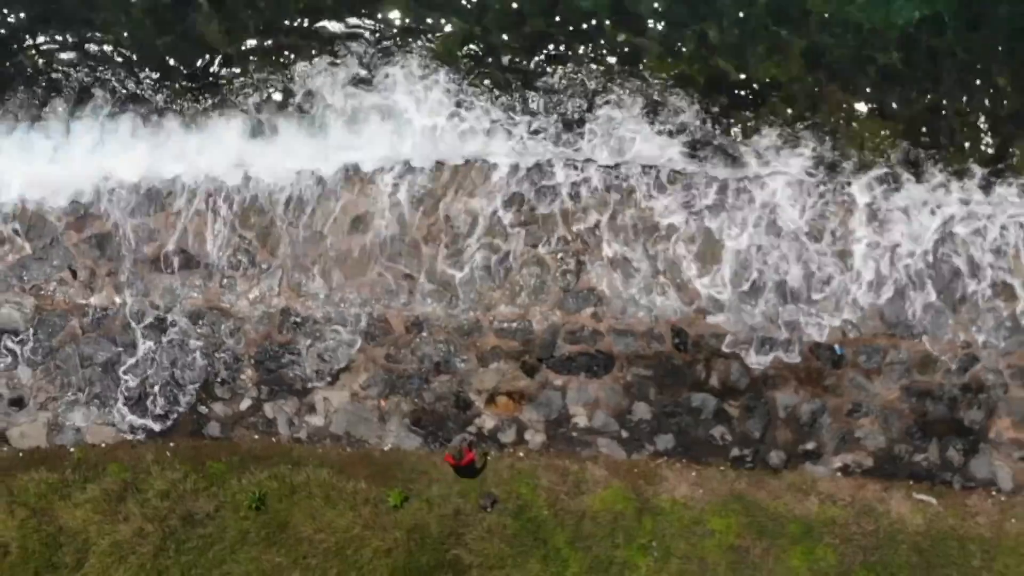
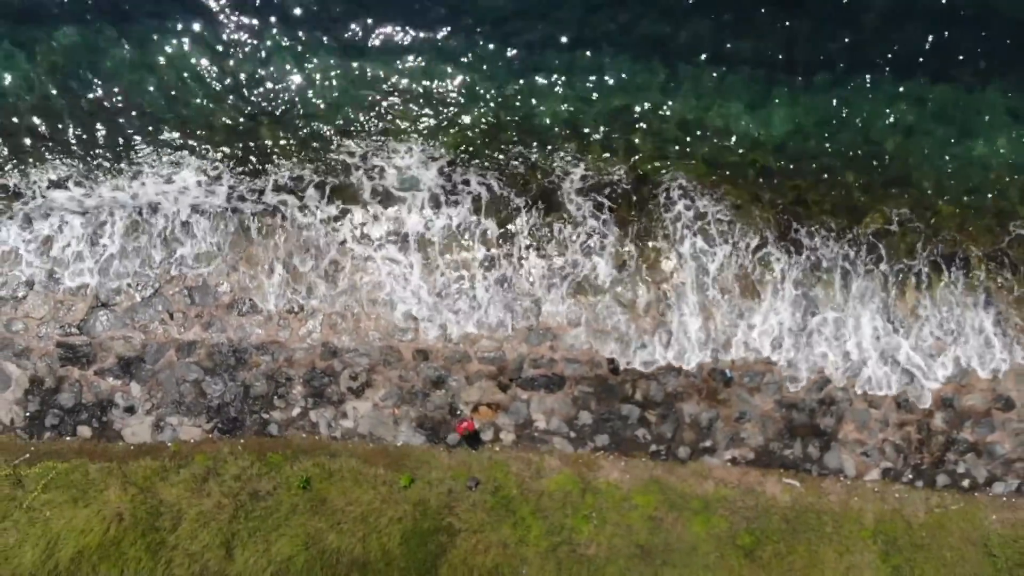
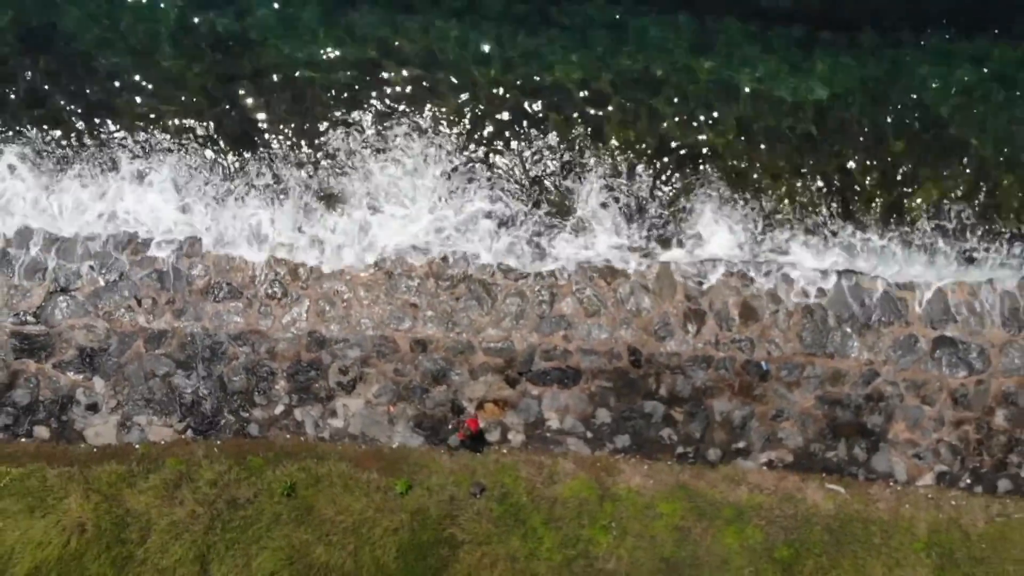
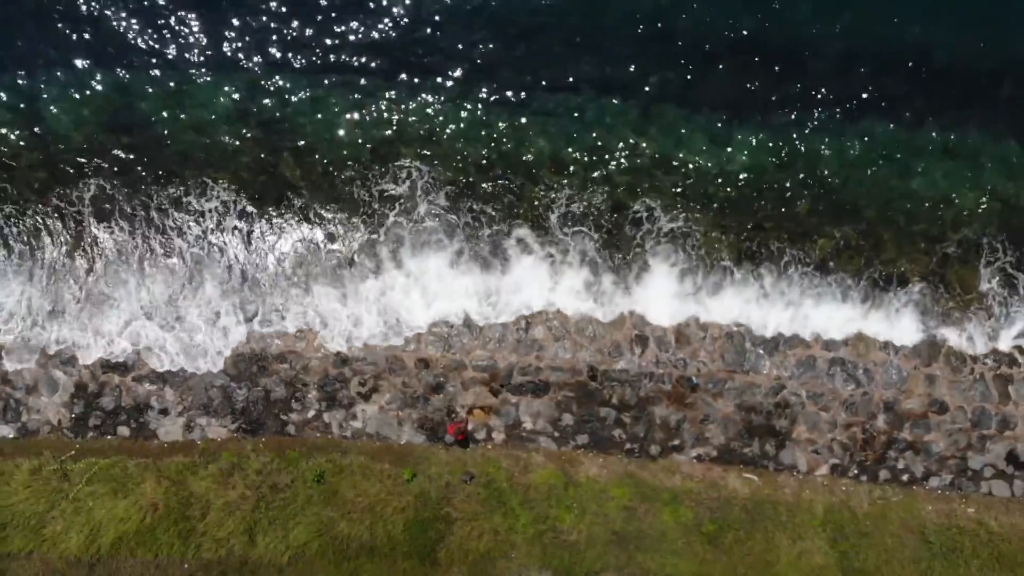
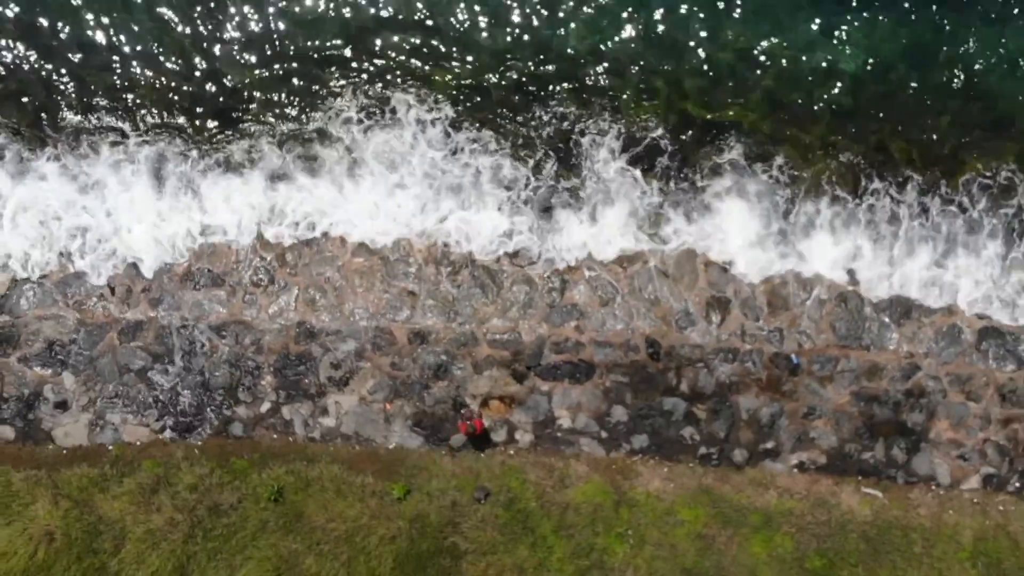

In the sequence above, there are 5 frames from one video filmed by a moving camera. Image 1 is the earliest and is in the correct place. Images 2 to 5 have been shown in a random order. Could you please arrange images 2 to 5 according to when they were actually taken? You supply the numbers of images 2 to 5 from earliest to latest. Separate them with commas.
5, 3, 2, 4
